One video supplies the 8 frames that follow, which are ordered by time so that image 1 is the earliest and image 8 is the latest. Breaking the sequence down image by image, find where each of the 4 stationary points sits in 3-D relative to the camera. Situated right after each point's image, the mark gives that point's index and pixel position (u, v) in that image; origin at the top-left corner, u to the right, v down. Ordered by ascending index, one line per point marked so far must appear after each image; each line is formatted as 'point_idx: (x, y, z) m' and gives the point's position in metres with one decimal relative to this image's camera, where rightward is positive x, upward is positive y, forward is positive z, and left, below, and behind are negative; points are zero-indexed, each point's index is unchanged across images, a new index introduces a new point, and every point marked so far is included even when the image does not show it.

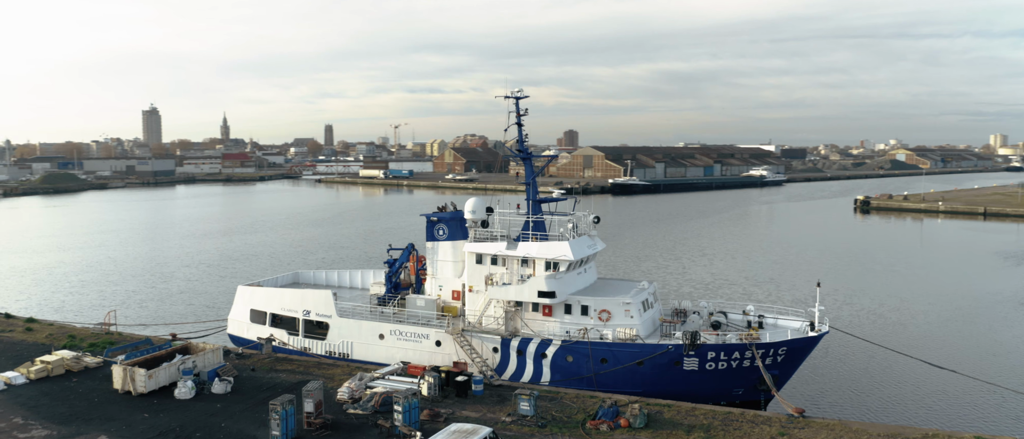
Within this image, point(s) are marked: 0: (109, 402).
0: (-7.1, -3.2, +11.8) m
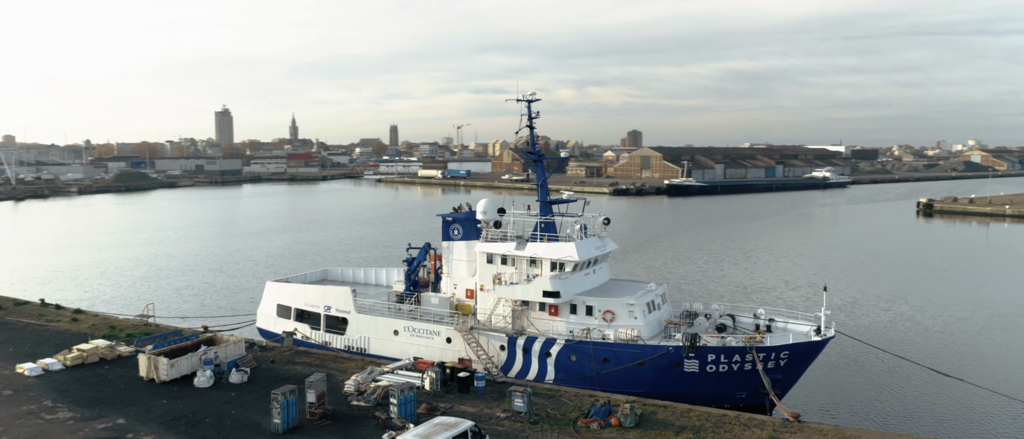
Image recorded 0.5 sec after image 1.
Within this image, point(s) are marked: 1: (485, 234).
0: (-7.1, -3.2, +12.4) m
1: (-0.6, -0.3, +14.4) m
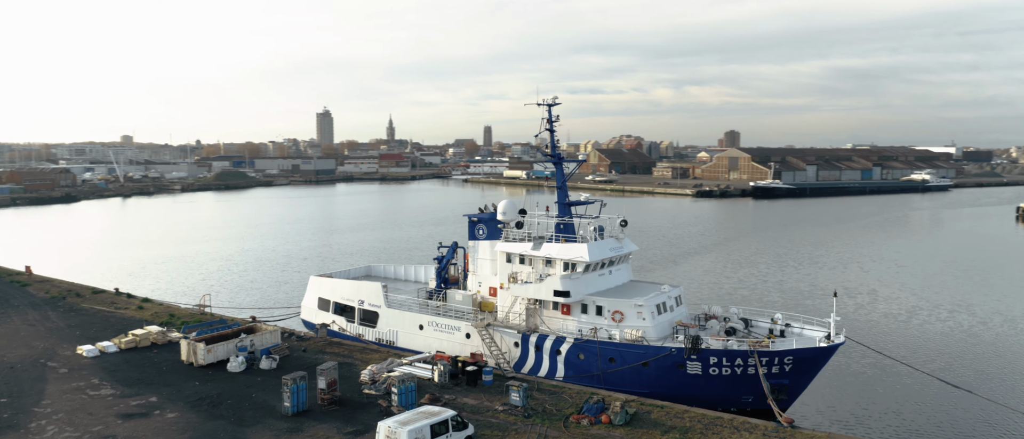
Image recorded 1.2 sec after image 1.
0: (-6.8, -3.1, +13.5) m
1: (-0.1, -0.3, +14.7) m
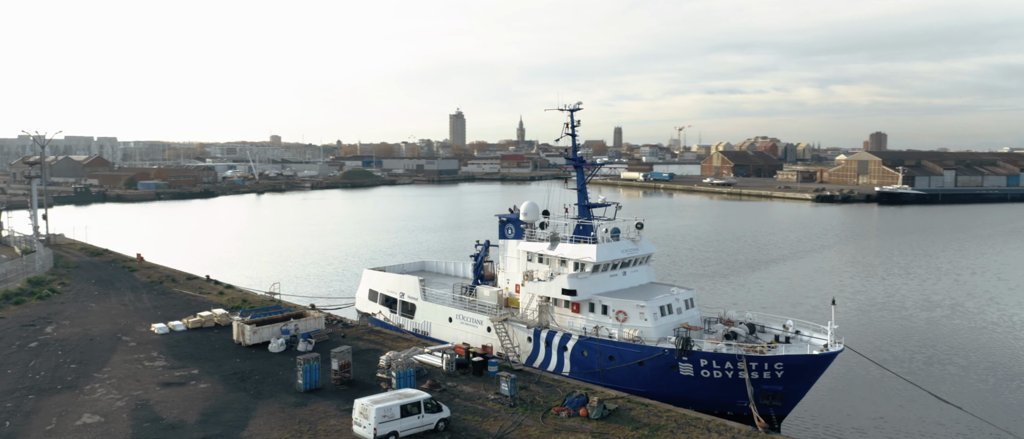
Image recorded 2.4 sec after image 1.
0: (-6.5, -2.9, +15.0) m
1: (+0.4, -0.3, +15.2) m
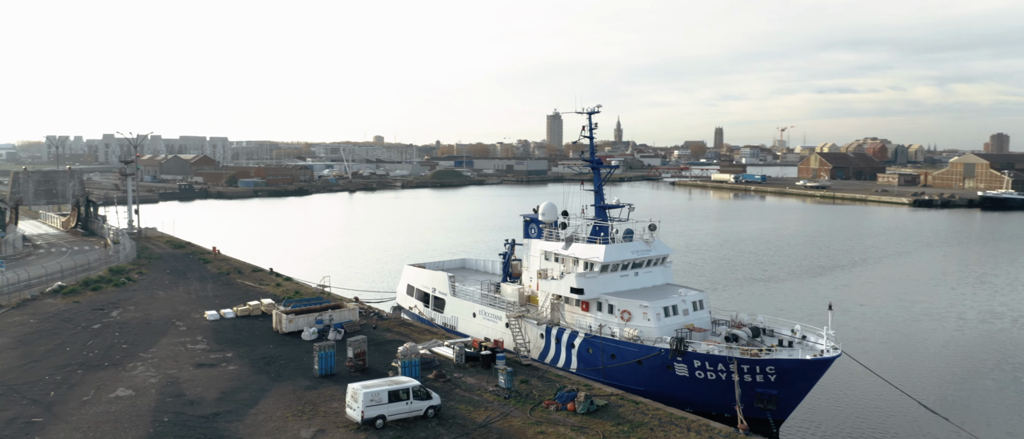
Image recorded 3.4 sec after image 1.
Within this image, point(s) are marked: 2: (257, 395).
0: (-6.1, -2.8, +16.2) m
1: (+0.8, -0.3, +15.6) m
2: (-4.2, -2.9, +11.0) m
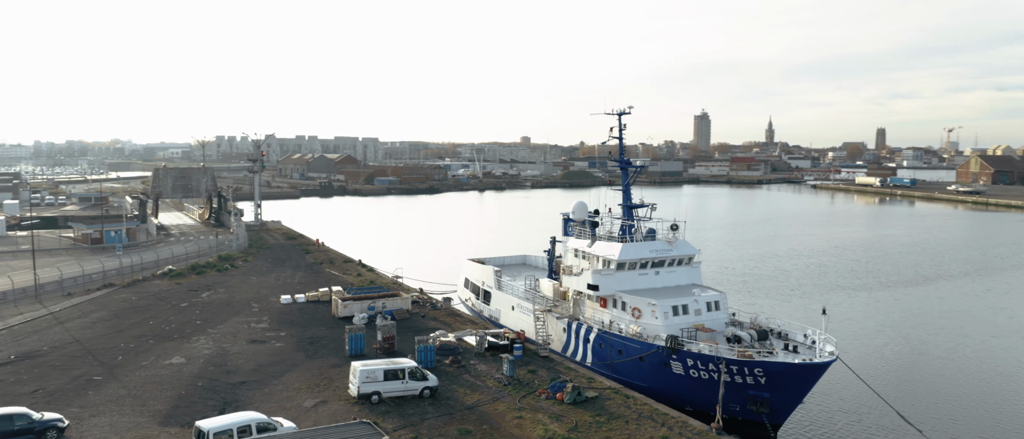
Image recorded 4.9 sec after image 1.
0: (-5.1, -2.7, +17.8) m
1: (+1.6, -0.3, +16.1) m
2: (-4.2, -2.8, +12.4) m
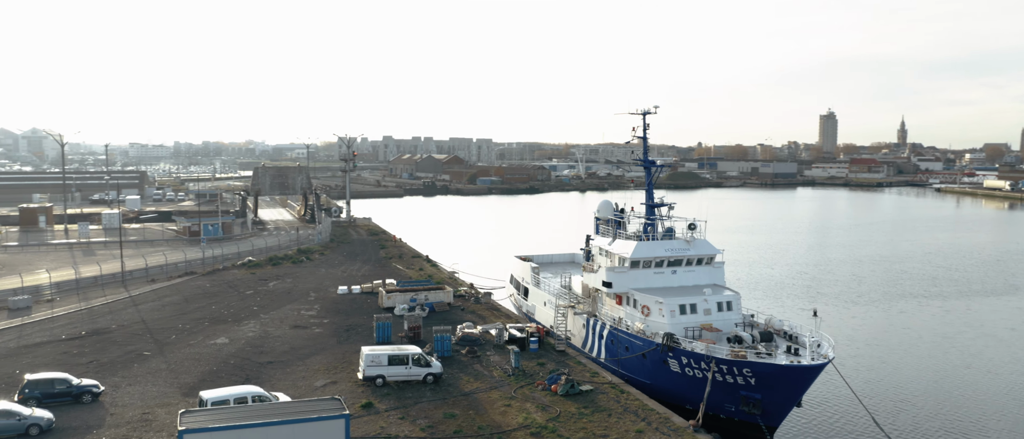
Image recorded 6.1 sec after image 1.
0: (-4.2, -2.6, +19.0) m
1: (+2.3, -0.2, +16.3) m
2: (-4.0, -2.7, +13.5) m
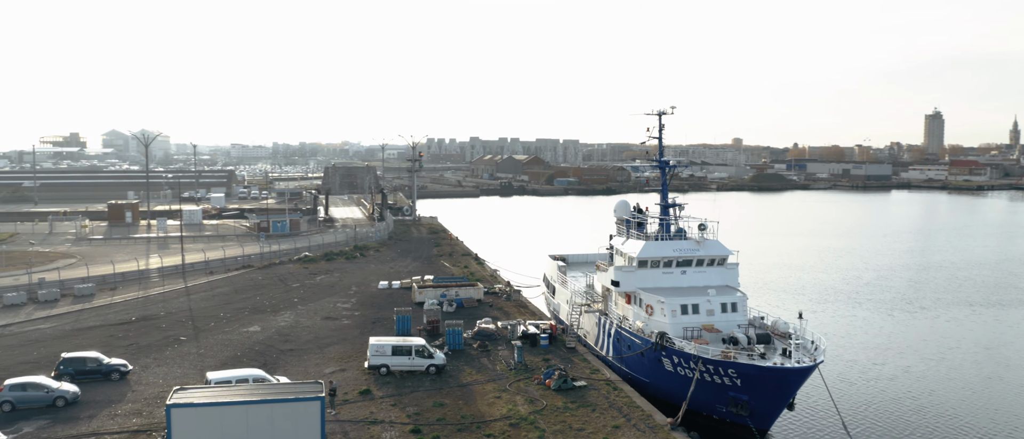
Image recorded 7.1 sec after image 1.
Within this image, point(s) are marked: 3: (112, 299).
0: (-3.4, -2.5, +19.9) m
1: (+2.7, -0.2, +16.5) m
2: (-3.9, -2.7, +14.5) m
3: (-9.8, -1.9, +16.3) m
